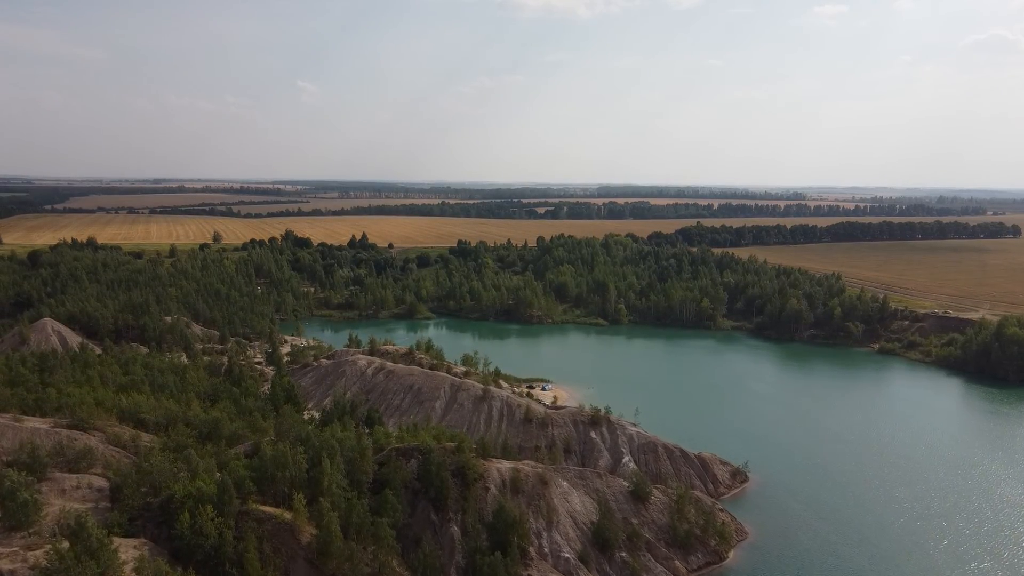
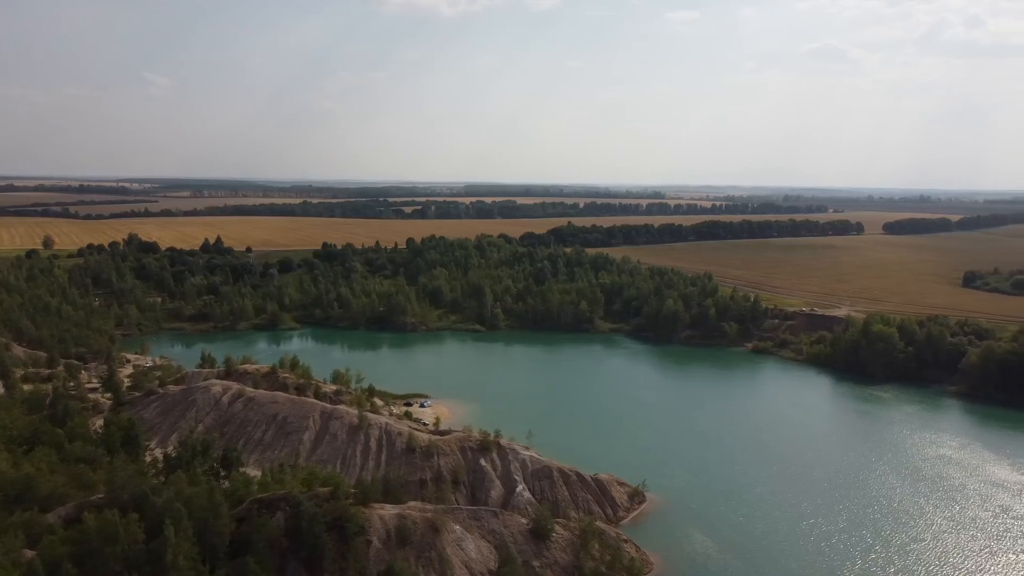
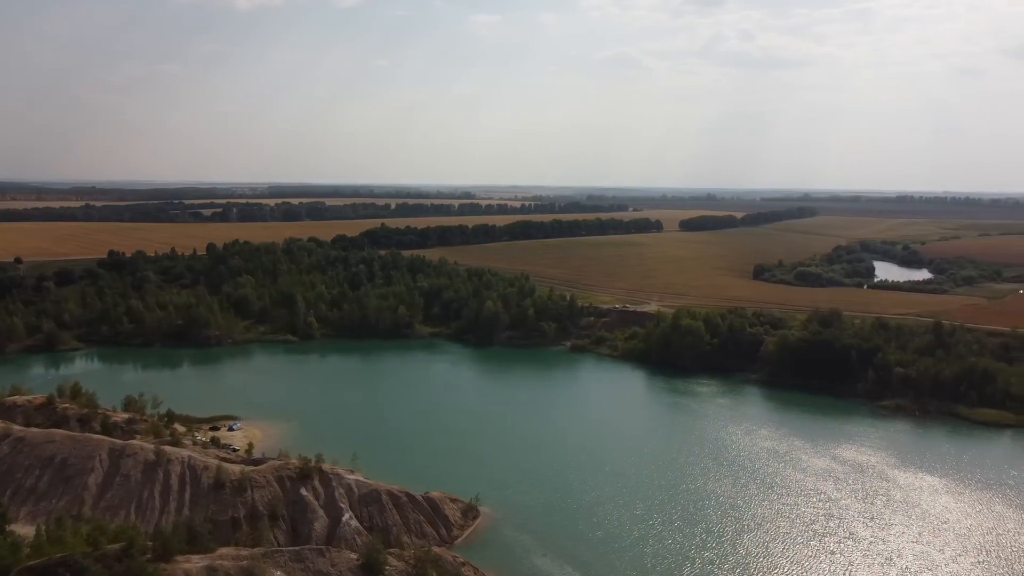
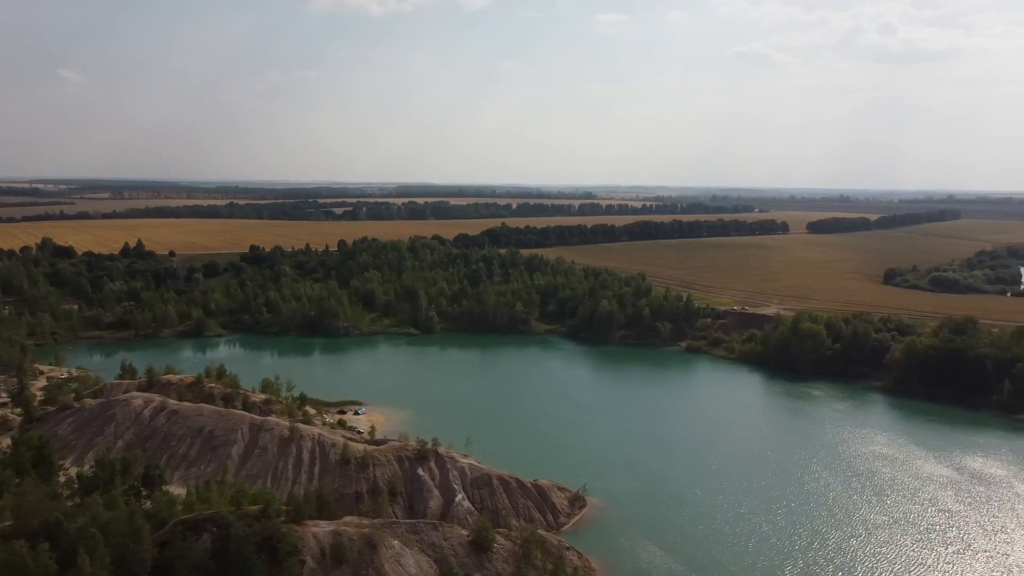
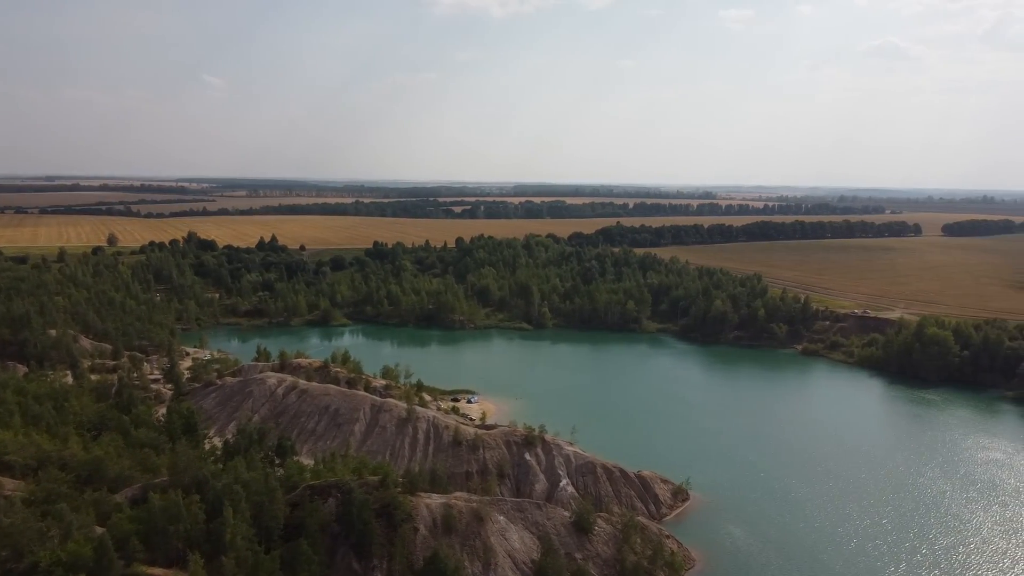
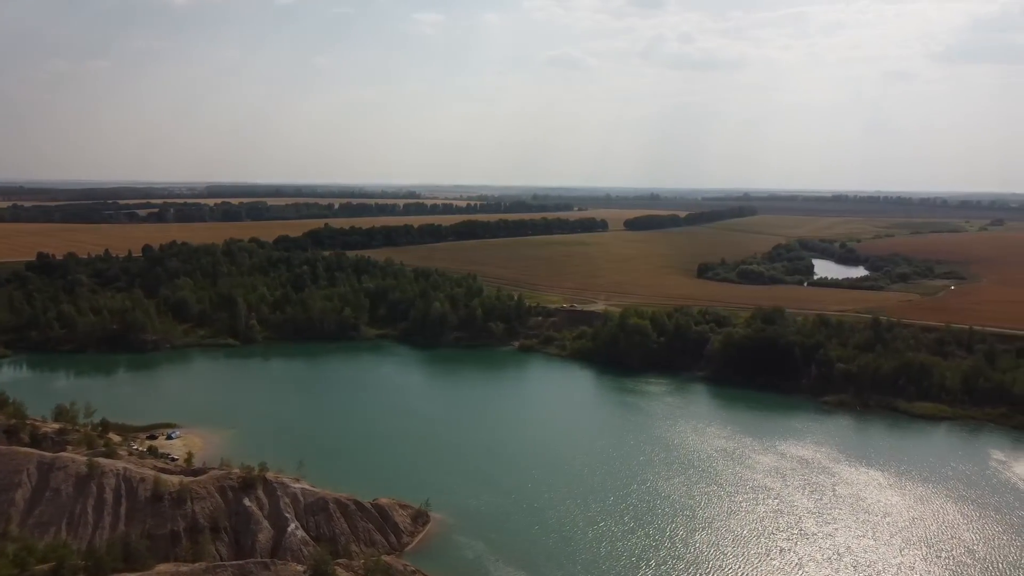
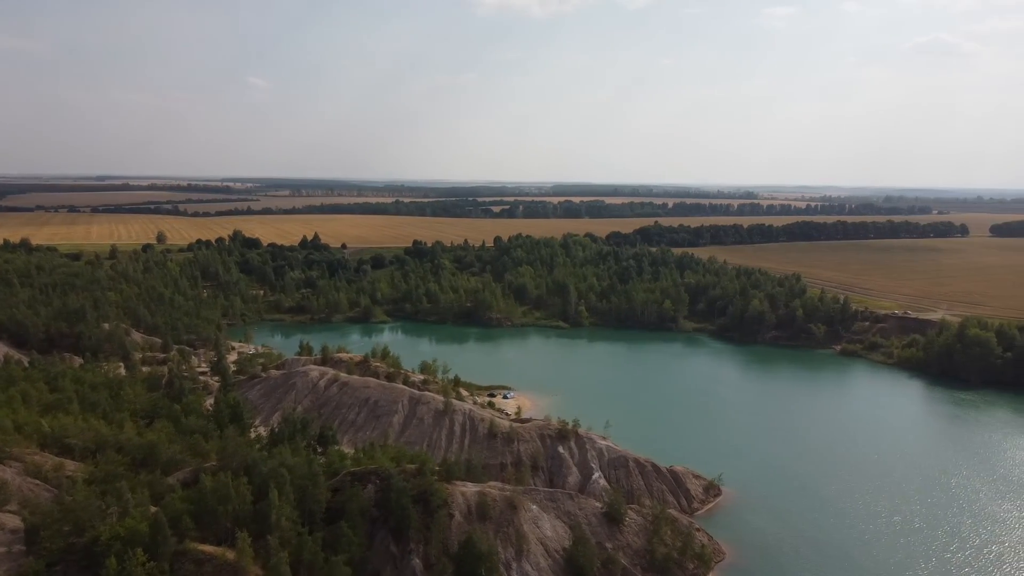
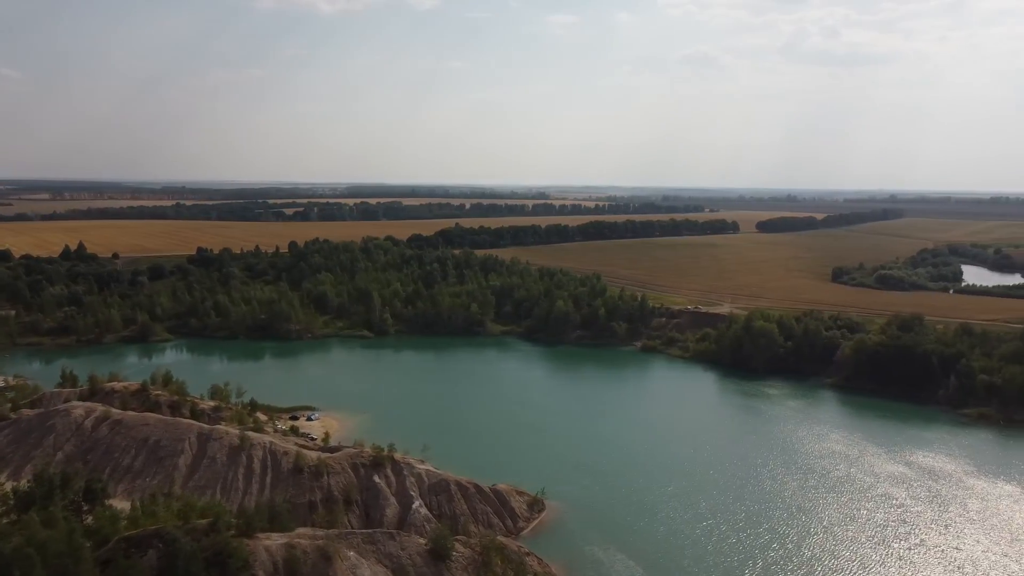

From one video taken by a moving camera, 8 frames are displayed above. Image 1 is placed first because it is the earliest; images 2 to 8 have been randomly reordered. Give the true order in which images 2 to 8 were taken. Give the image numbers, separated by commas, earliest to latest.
7, 5, 2, 4, 8, 3, 6
